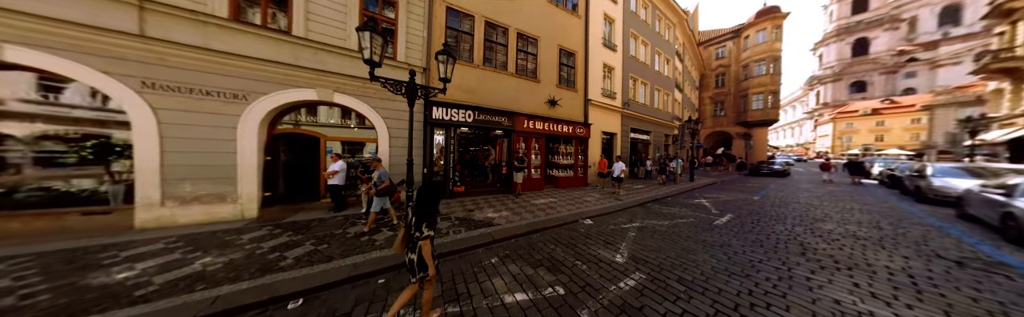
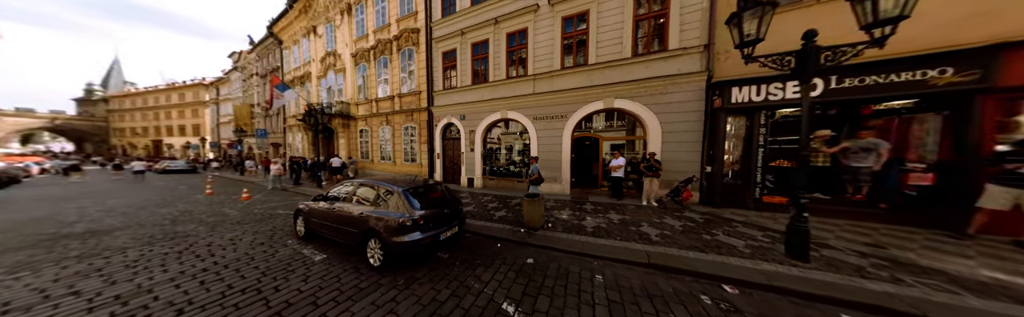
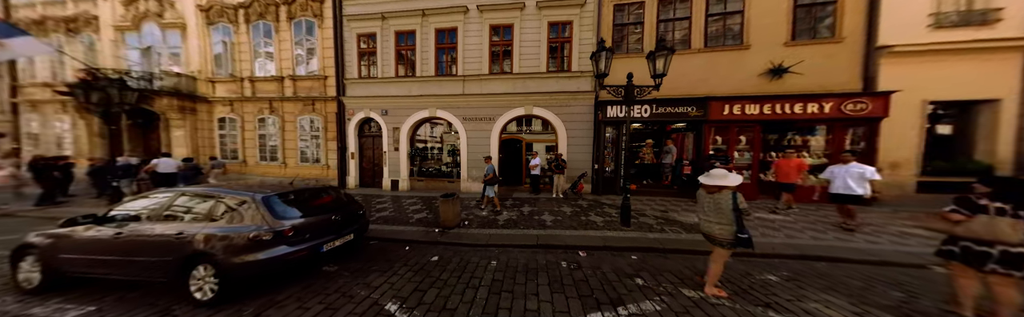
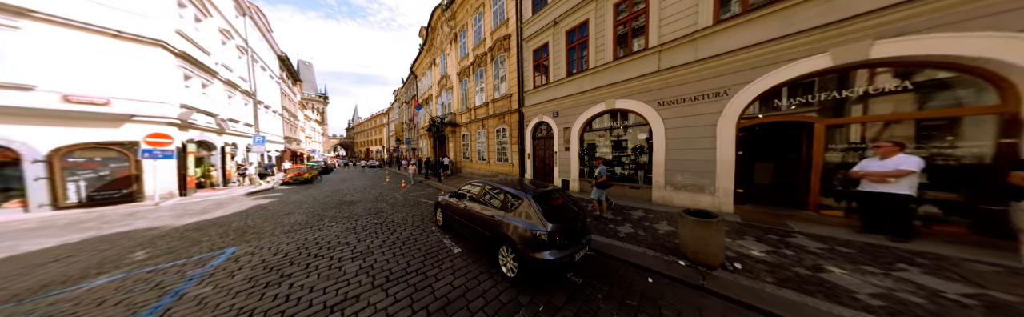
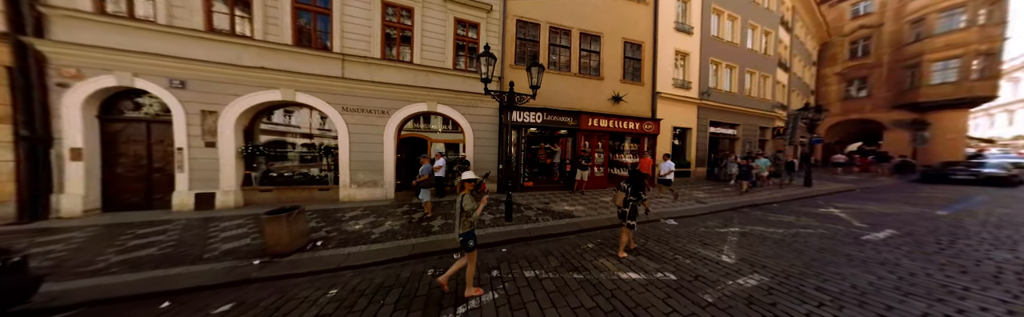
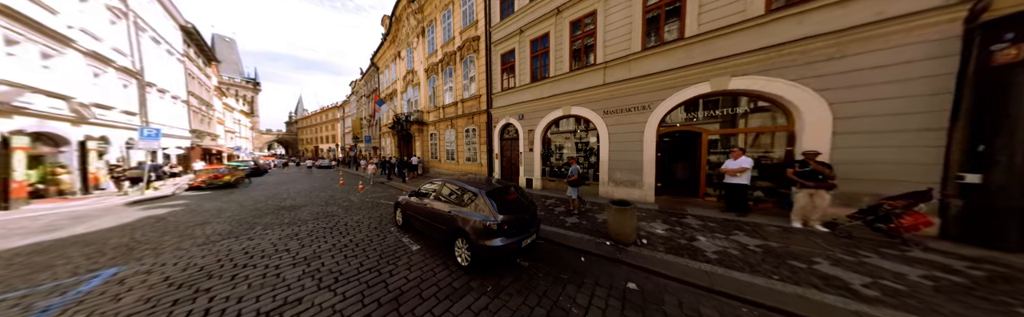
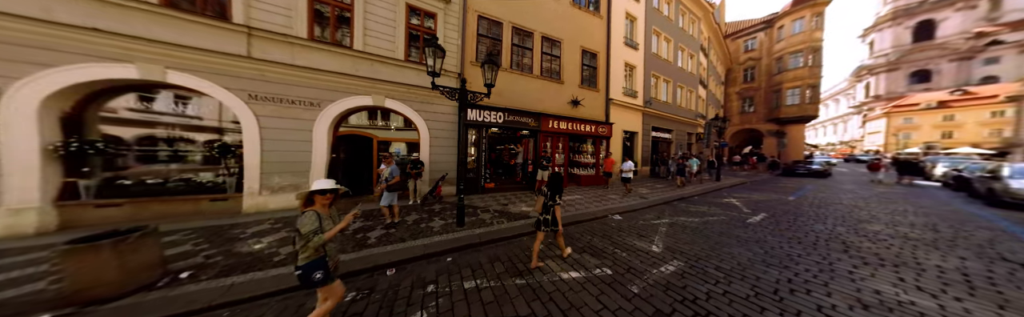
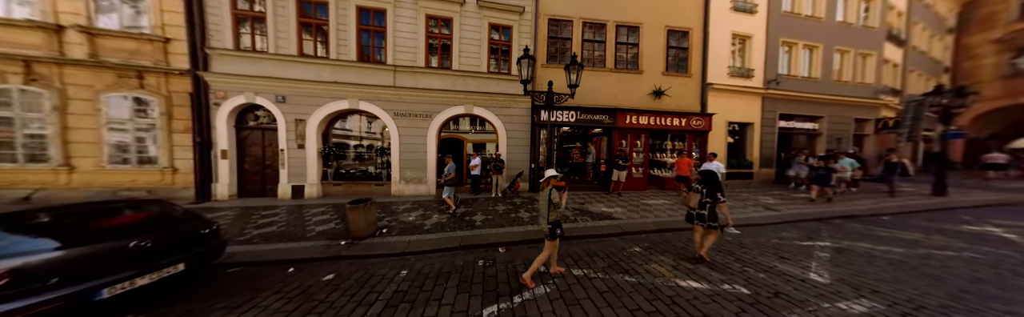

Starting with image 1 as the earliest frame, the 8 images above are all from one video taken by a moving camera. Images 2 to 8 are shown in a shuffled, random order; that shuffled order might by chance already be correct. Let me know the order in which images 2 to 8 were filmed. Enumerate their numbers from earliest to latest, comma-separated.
7, 5, 8, 3, 2, 6, 4
